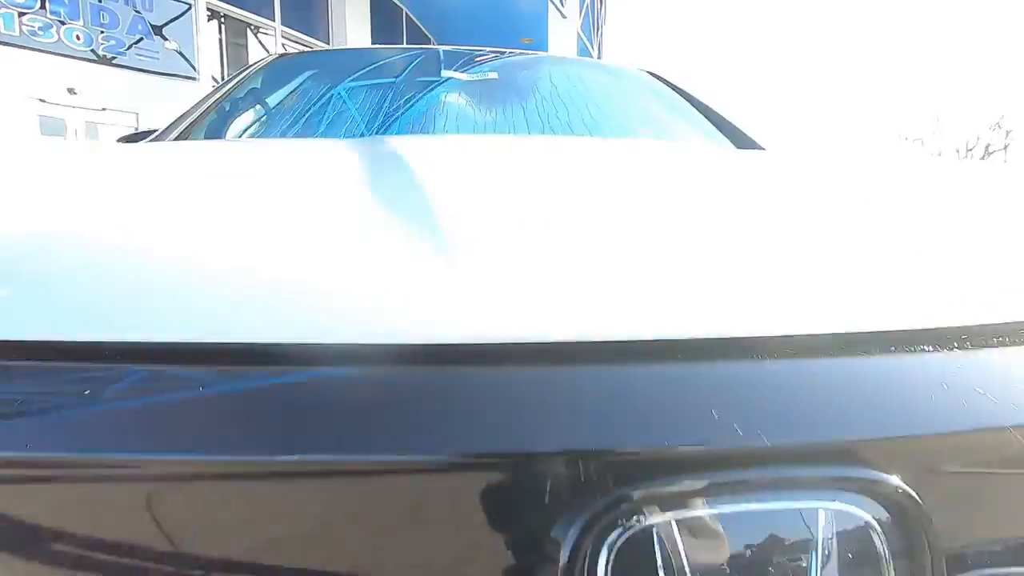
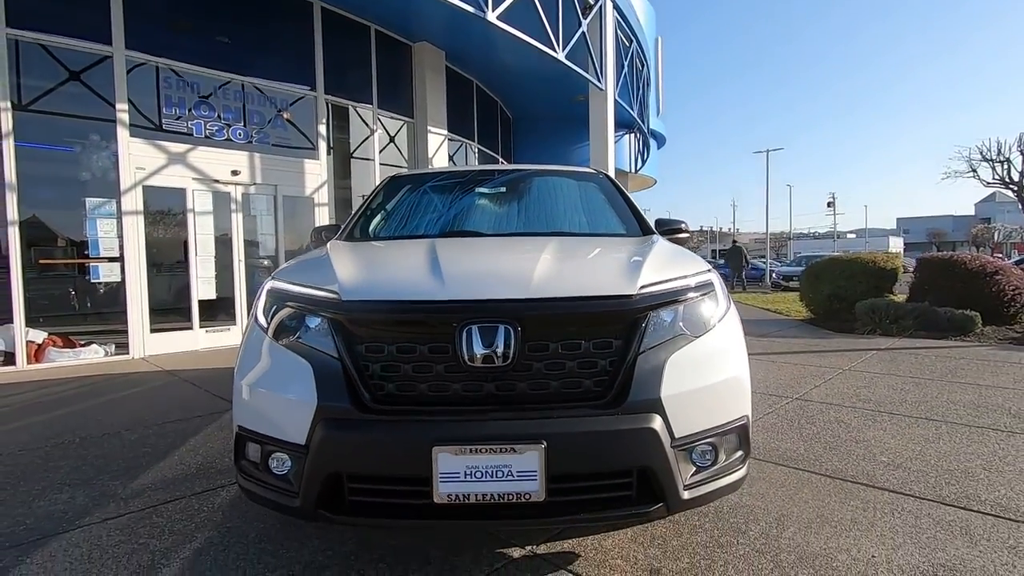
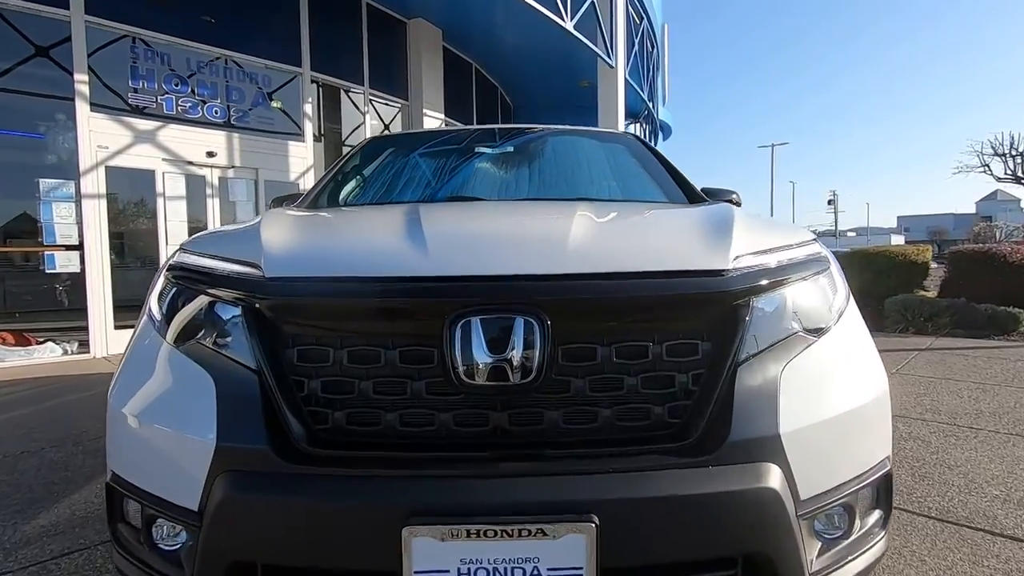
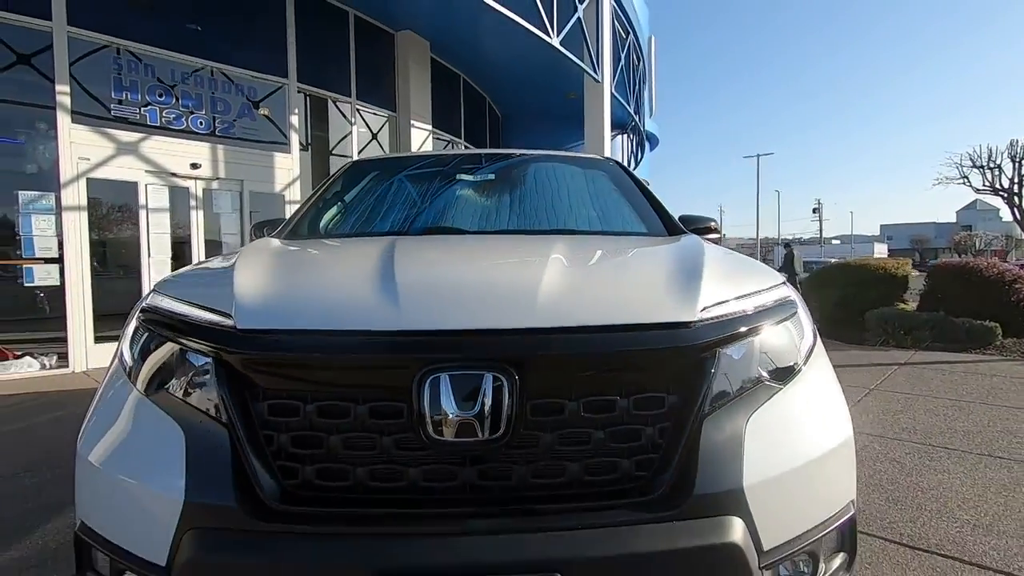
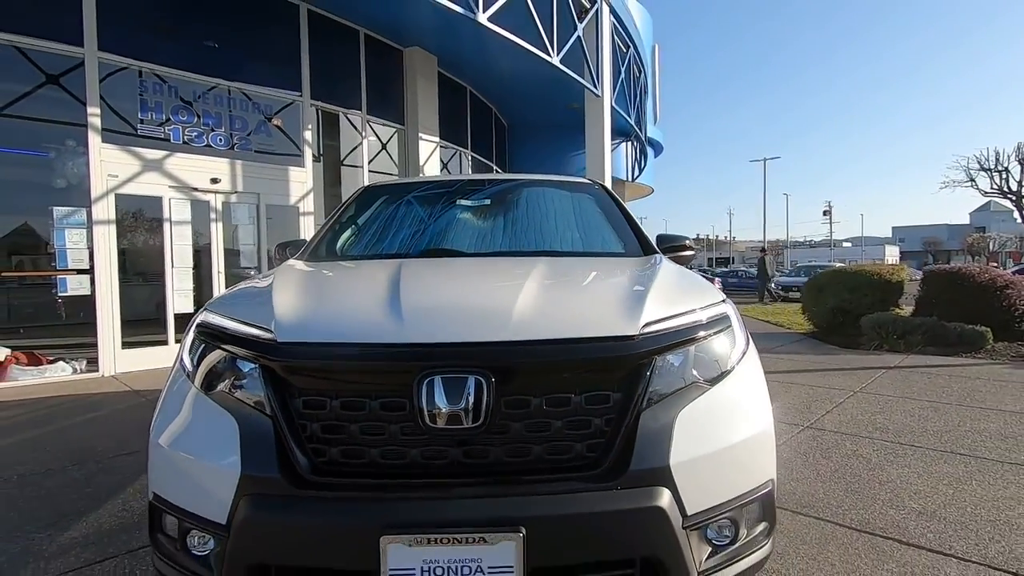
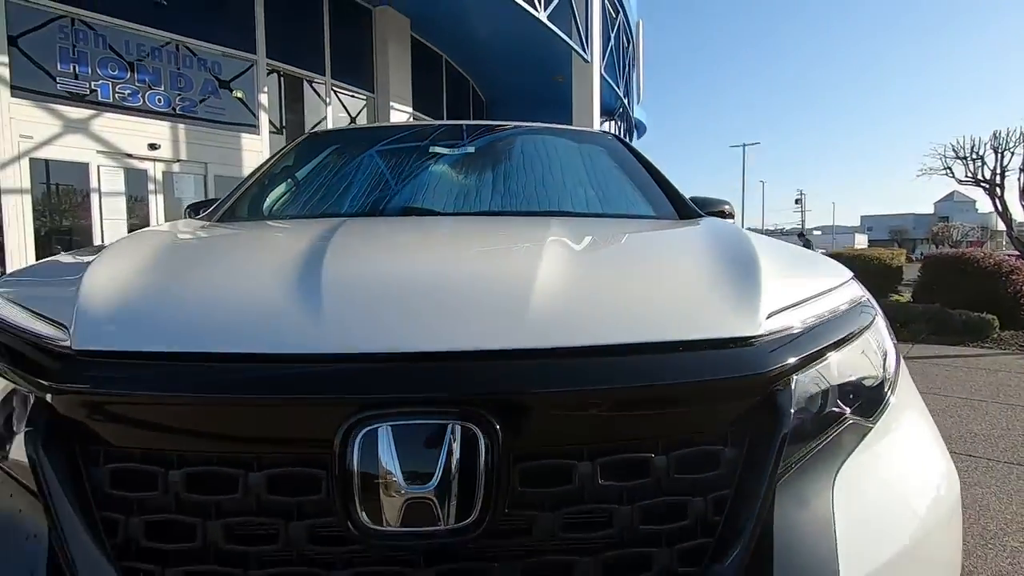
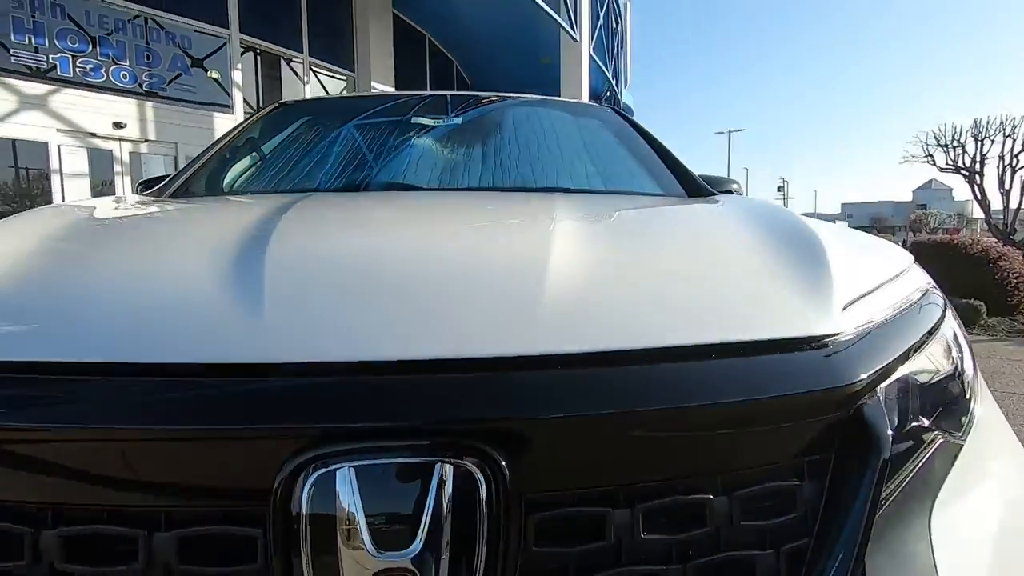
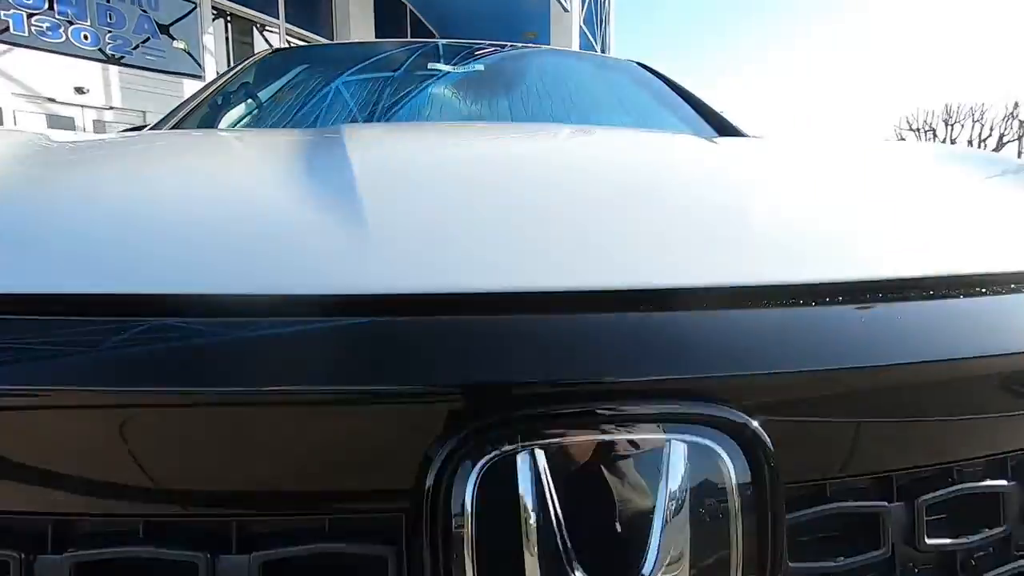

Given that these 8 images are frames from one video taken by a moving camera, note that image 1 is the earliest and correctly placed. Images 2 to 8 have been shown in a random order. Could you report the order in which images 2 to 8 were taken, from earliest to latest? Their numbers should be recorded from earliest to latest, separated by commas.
8, 7, 6, 4, 5, 2, 3
